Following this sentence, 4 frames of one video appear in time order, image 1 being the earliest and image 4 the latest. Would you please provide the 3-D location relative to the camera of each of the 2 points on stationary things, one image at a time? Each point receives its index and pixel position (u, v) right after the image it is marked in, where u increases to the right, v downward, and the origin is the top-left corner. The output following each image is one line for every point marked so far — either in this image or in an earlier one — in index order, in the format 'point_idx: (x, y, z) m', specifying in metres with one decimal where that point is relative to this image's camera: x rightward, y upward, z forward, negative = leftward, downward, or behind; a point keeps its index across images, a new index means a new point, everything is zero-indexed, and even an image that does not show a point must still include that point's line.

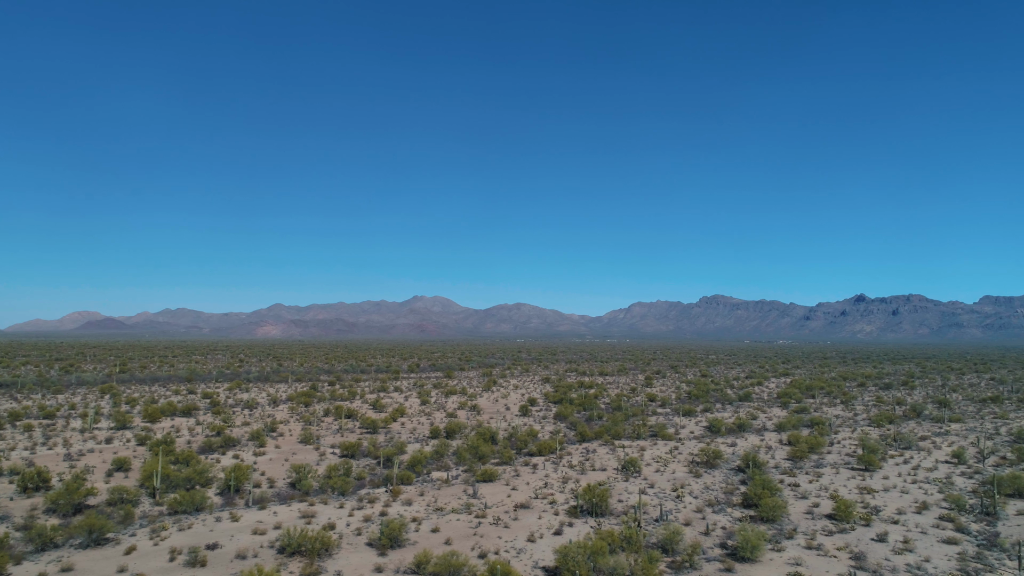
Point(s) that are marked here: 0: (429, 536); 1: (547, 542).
0: (-3.0, -9.6, +19.7) m
1: (+1.5, -9.7, +19.4) m
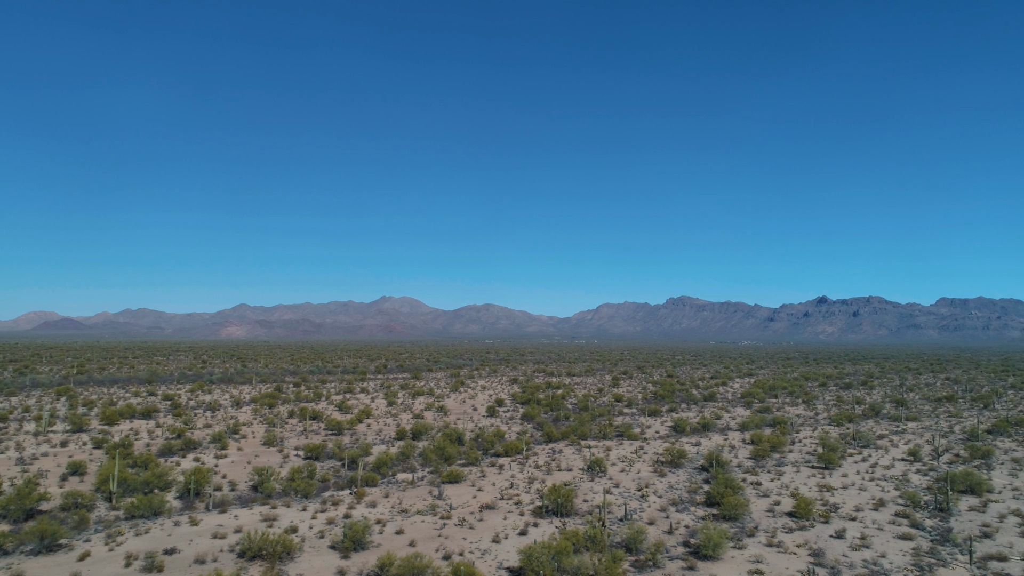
0: (-4.4, -9.6, +19.5) m
1: (+0.1, -9.7, +19.4) m
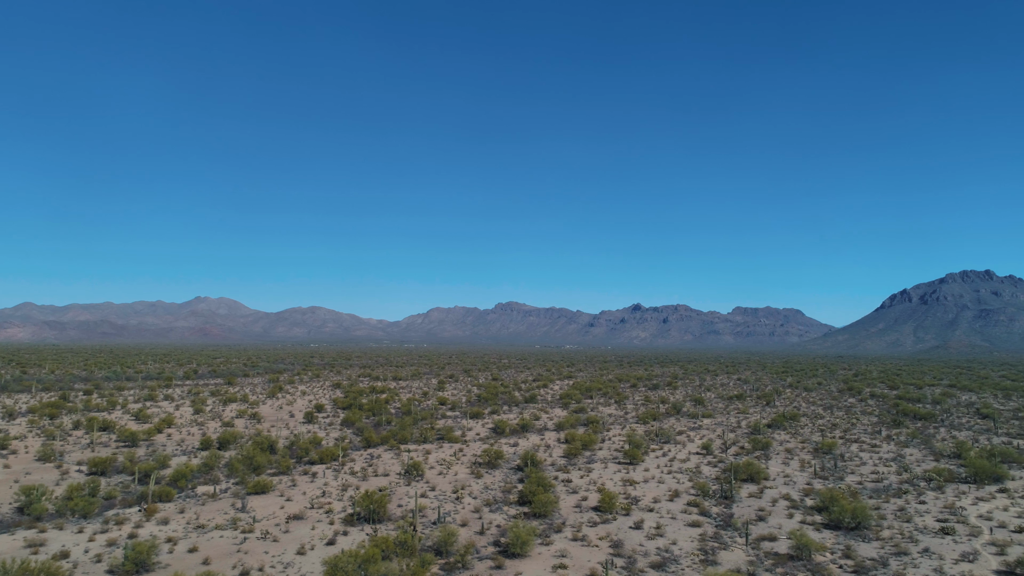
0: (-11.8, -9.6, +18.2) m
1: (-7.3, -9.8, +18.8) m
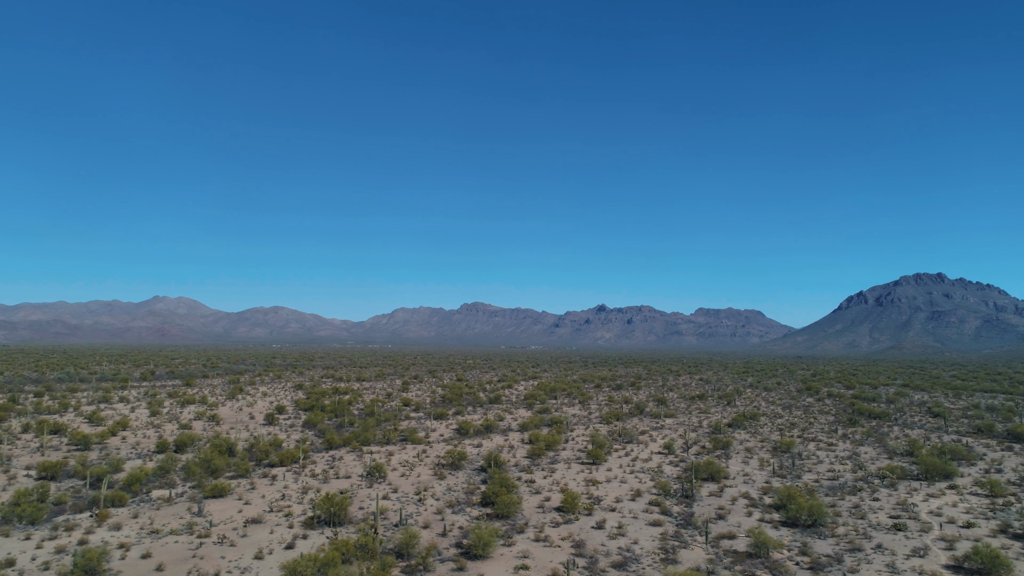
0: (-13.3, -9.6, +17.8) m
1: (-8.8, -9.8, +18.6) m
